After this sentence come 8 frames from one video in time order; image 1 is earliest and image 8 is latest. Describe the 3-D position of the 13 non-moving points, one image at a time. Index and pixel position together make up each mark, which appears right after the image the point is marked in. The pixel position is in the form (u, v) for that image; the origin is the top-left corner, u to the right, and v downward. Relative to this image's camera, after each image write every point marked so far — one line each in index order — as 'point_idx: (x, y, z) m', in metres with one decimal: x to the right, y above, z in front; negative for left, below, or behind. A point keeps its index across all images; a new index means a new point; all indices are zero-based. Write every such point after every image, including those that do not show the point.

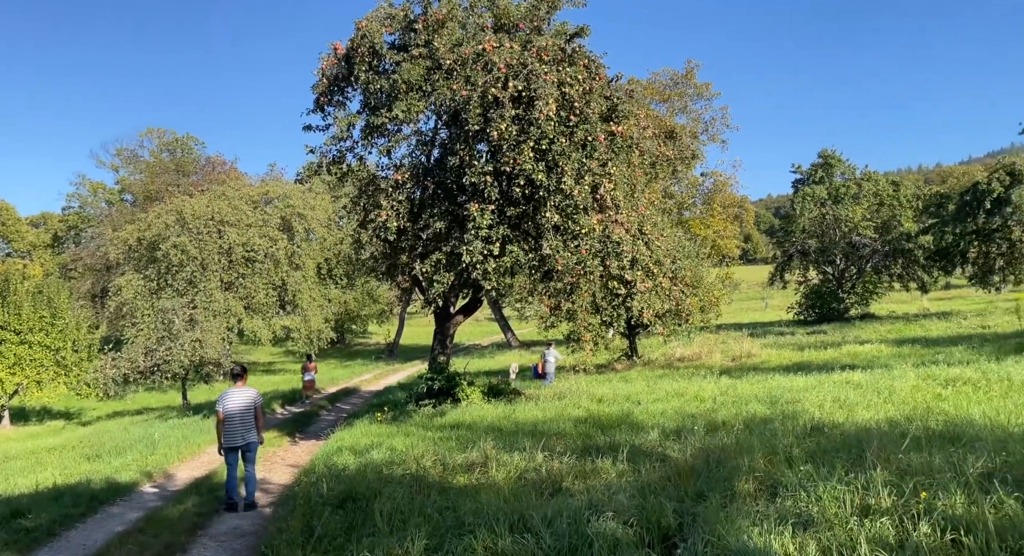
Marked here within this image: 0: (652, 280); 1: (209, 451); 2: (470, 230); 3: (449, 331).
0: (+2.7, 0.0, +15.8) m
1: (-6.1, -3.4, +16.4) m
2: (-0.6, +0.8, +14.0) m
3: (-1.4, -1.2, +19.3) m
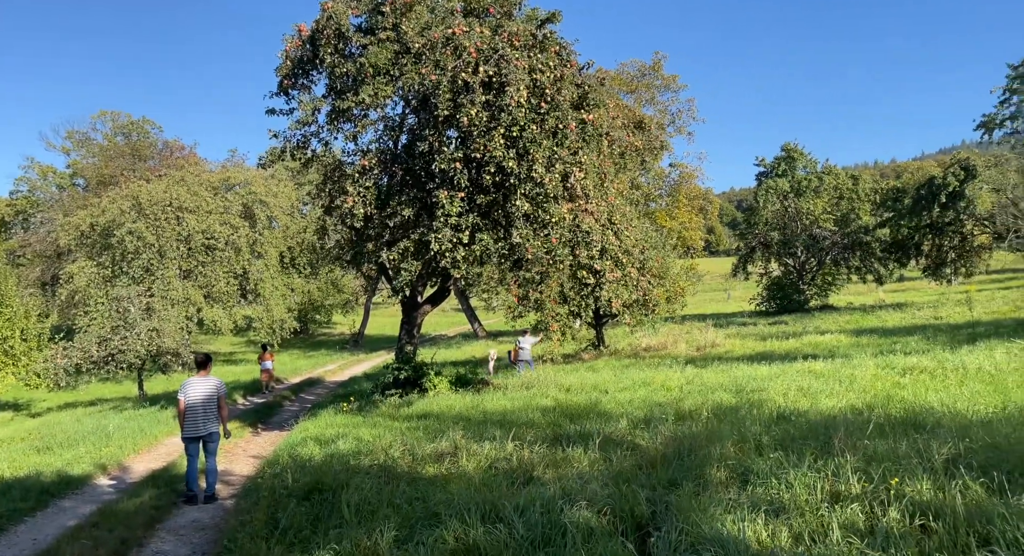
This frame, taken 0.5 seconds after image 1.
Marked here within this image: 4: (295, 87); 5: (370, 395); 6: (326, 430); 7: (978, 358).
0: (+2.1, +0.2, +15.8) m
1: (-6.8, -3.2, +16.1) m
2: (-1.1, +1.0, +13.8) m
3: (-2.2, -1.0, +19.2) m
4: (-4.4, +3.8, +16.6) m
5: (-3.3, -2.7, +19.7) m
6: (-3.2, -2.6, +14.4) m
7: (+8.1, -1.4, +14.8) m
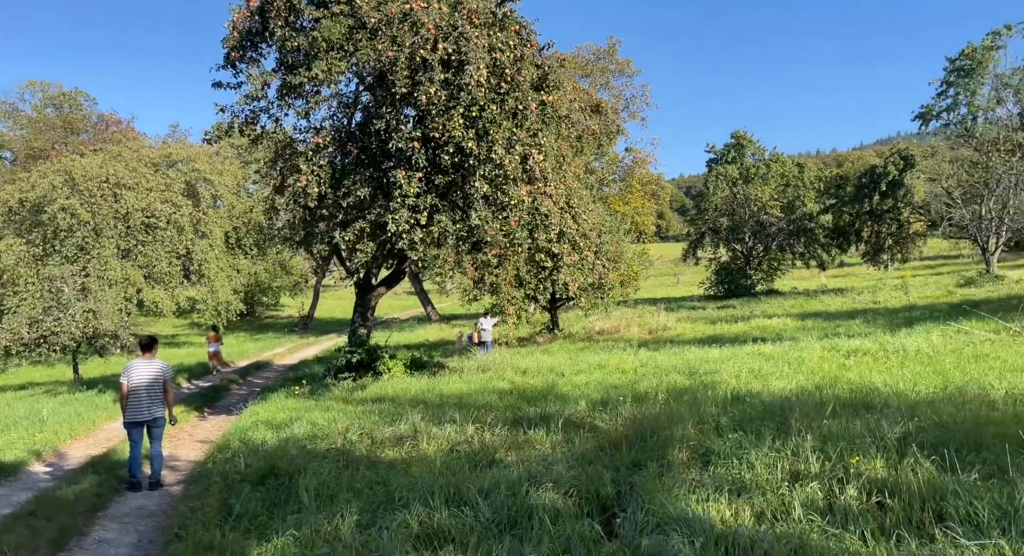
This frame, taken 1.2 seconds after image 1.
0: (+1.2, +0.5, +15.9) m
1: (-7.6, -2.8, +15.7) m
2: (-1.8, +1.3, +13.7) m
3: (-3.2, -0.6, +19.0) m
4: (-5.2, +4.2, +16.2) m
5: (-4.4, -2.3, +19.5) m
6: (-3.9, -2.3, +14.2) m
7: (+7.3, -1.1, +15.2) m
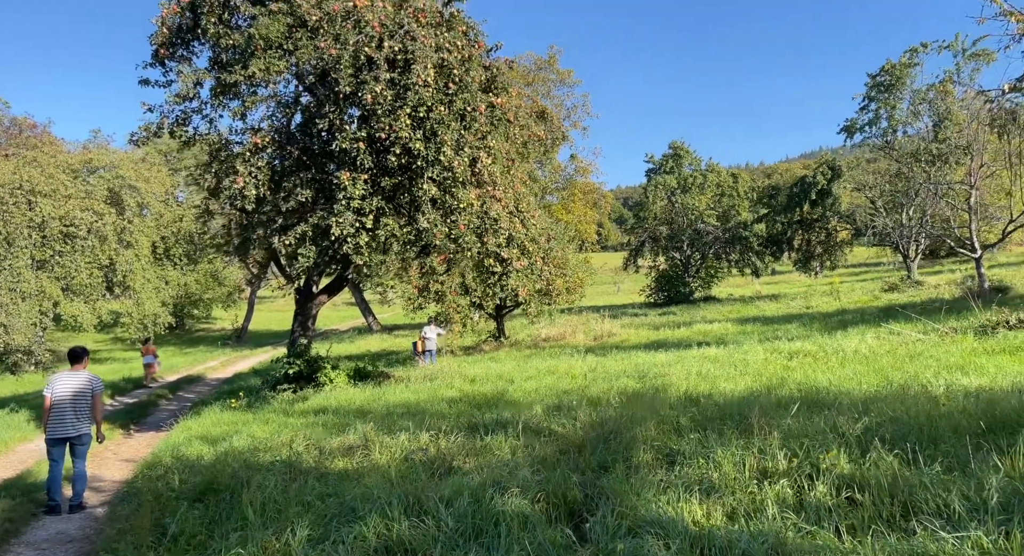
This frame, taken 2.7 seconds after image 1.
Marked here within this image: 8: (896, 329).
0: (+0.2, +0.4, +15.7) m
1: (-8.5, -3.0, +14.8) m
2: (-2.7, +1.2, +13.3) m
3: (-4.4, -0.8, +18.4) m
4: (-6.3, +4.0, +15.5) m
5: (-5.7, -2.5, +18.8) m
6: (-4.8, -2.4, +13.6) m
7: (+6.3, -1.2, +15.4) m
8: (+7.5, -1.0, +16.2) m
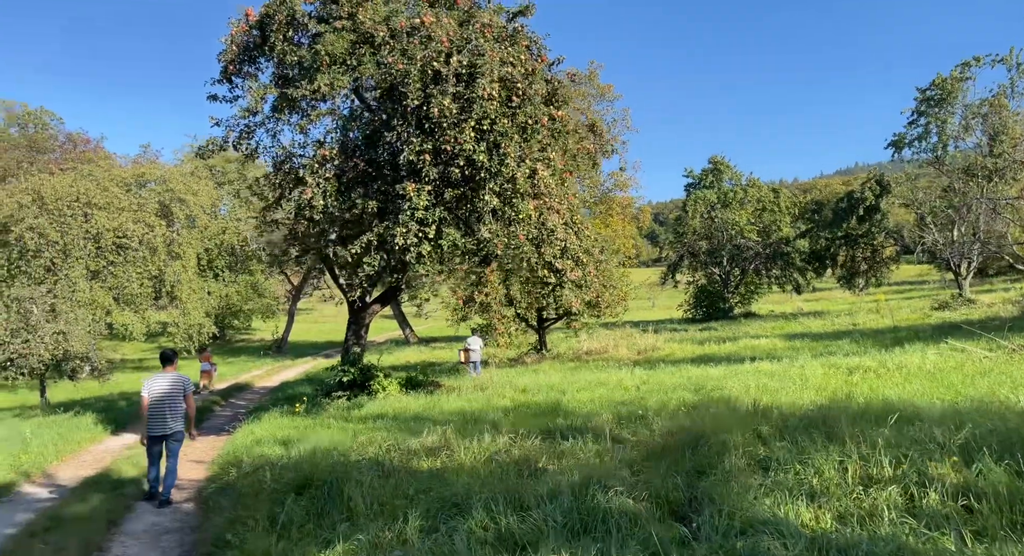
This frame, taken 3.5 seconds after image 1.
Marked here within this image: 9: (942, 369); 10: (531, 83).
0: (+1.3, +0.2, +15.8) m
1: (-7.6, -3.1, +15.2) m
2: (-1.7, +1.1, +13.5) m
3: (-3.3, -1.0, +18.7) m
4: (-5.2, +3.9, +16.0) m
5: (-4.5, -2.7, +19.1) m
6: (-3.8, -2.5, +13.9) m
7: (+7.3, -1.4, +15.3) m
8: (+8.5, -1.3, +16.1) m
9: (+6.9, -1.5, +13.6) m
10: (+0.3, +3.2, +13.8) m
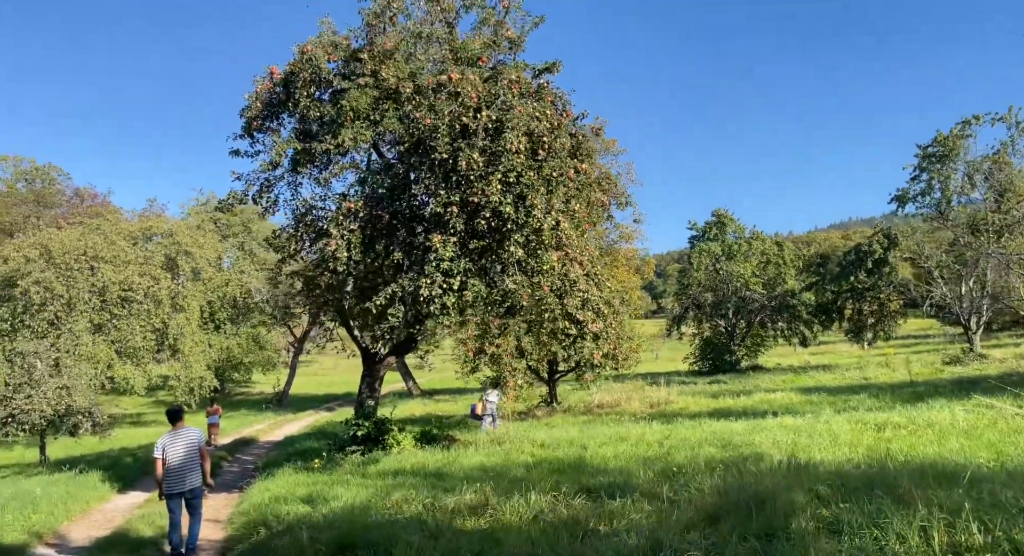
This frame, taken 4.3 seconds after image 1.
0: (+1.7, -0.8, +15.7) m
1: (-7.2, -4.0, +14.8) m
2: (-1.3, +0.2, +13.4) m
3: (-2.9, -2.1, +18.5) m
4: (-4.8, +2.9, +16.0) m
5: (-4.1, -3.9, +18.8) m
6: (-3.4, -3.4, +13.5) m
7: (+7.7, -2.4, +15.1) m
8: (+8.9, -2.3, +15.9) m
9: (+7.3, -2.3, +13.3) m
10: (+0.7, +2.3, +13.9) m
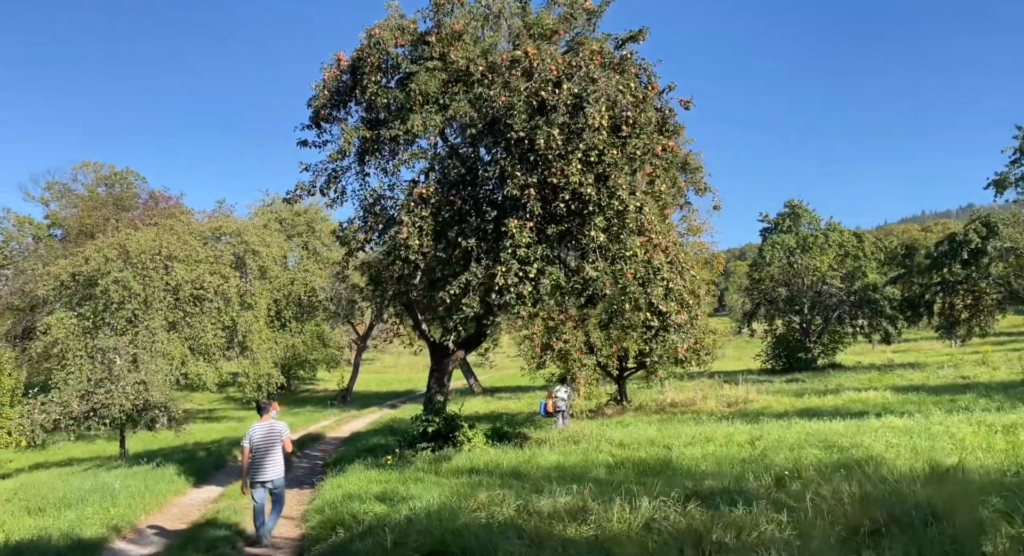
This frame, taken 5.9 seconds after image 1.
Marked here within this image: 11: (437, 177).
0: (+3.1, -0.6, +14.6) m
1: (-5.8, -3.8, +14.4) m
2: (-0.1, +0.5, +12.6) m
3: (-1.3, -1.9, +17.7) m
4: (-3.4, +3.1, +15.4) m
5: (-2.5, -3.7, +18.1) m
6: (-2.2, -3.2, +12.8) m
7: (+9.1, -2.1, +13.6) m
8: (+10.3, -2.1, +14.3) m
9: (+8.5, -2.1, +11.9) m
10: (+2.0, +2.6, +12.9) m
11: (-1.2, +1.7, +13.6) m
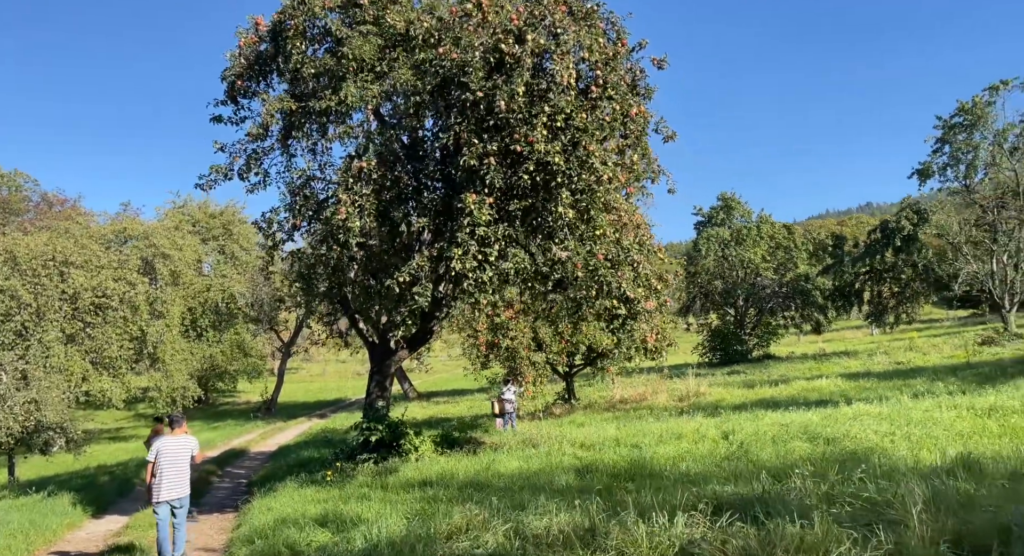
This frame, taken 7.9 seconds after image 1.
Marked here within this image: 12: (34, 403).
0: (+2.3, -0.3, +13.4) m
1: (-6.4, -3.8, +12.3) m
2: (-0.7, +0.6, +11.1) m
3: (-2.3, -1.8, +16.1) m
4: (-4.3, +3.2, +13.6) m
5: (-3.5, -3.6, +16.3) m
6: (-2.7, -3.0, +11.1) m
7: (+8.4, -1.7, +12.9) m
8: (+9.6, -1.6, +13.7) m
9: (+8.0, -1.6, +11.2) m
10: (+1.3, +2.8, +11.6) m
11: (-2.0, +1.9, +12.0) m
12: (-10.8, -2.8, +19.4) m
